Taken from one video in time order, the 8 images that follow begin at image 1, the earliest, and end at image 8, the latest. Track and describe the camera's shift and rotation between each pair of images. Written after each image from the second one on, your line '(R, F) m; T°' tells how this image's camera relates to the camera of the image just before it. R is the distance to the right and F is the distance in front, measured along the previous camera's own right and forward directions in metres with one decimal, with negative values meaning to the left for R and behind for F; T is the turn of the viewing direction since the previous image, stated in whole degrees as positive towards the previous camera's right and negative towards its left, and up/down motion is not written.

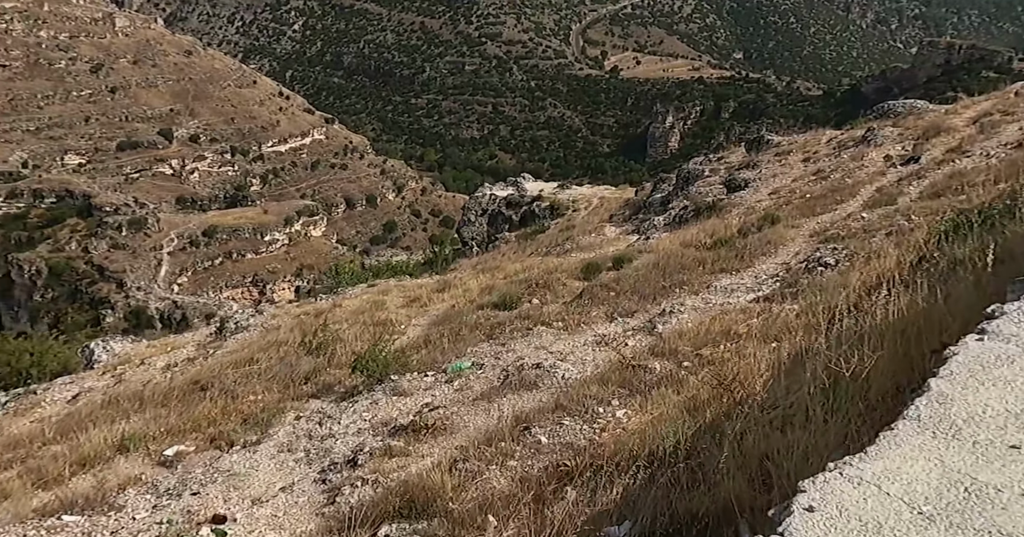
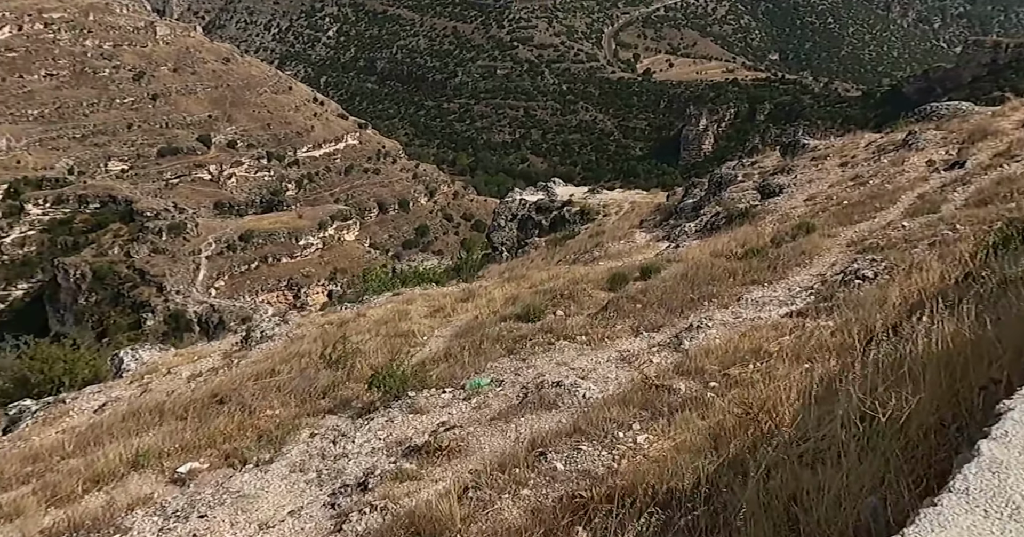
(+0.1, +0.3) m; -2°
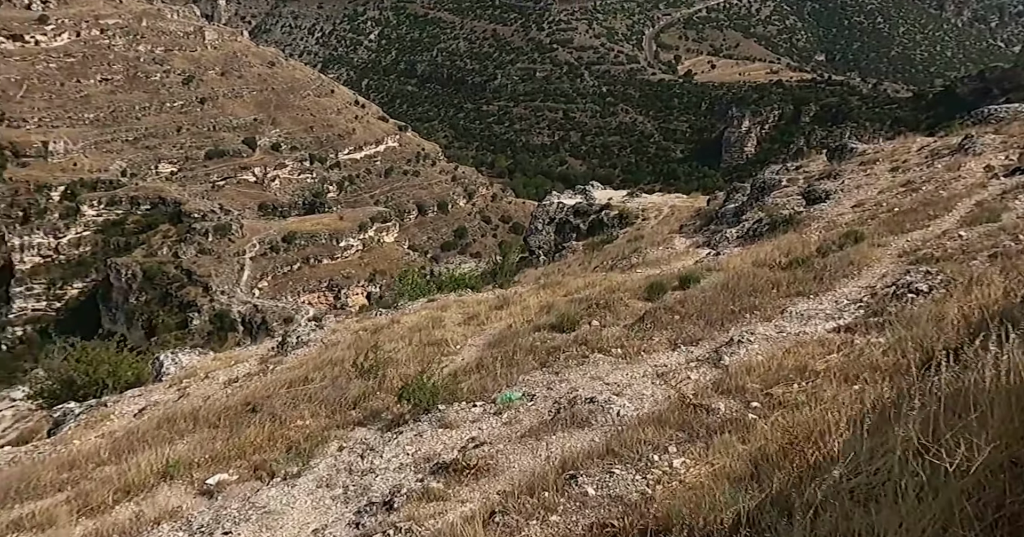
(+0.1, +0.2) m; -2°
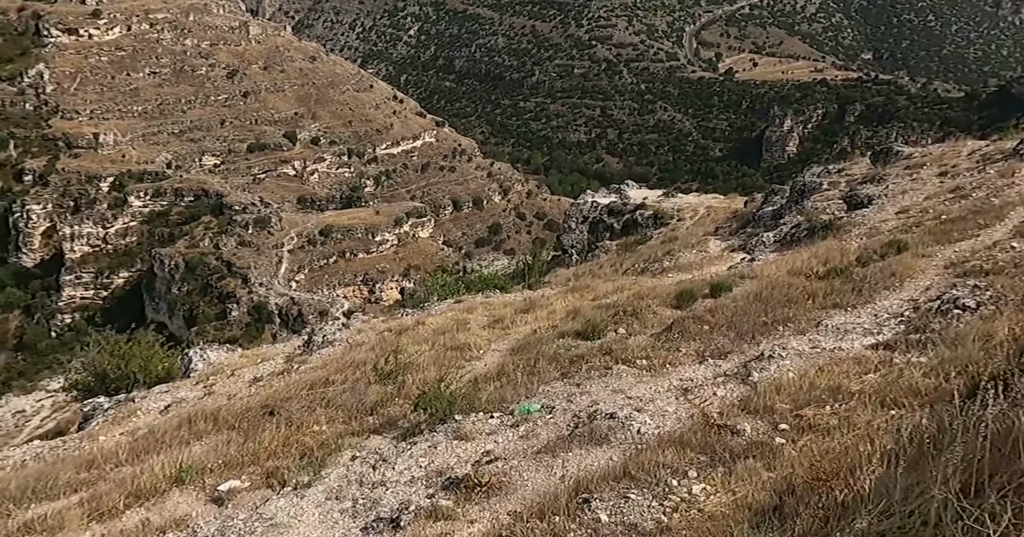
(+0.1, +0.3) m; -2°
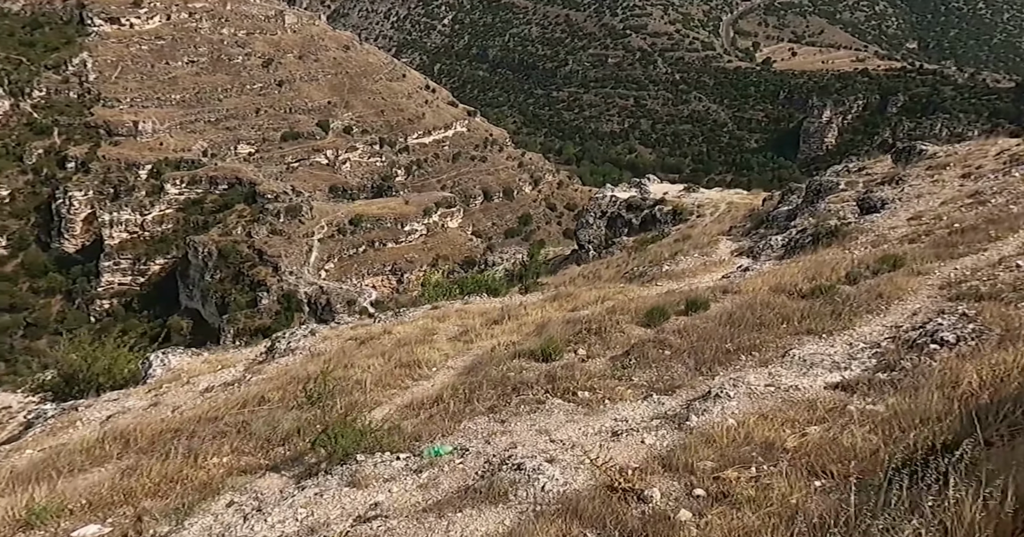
(+1.0, +0.9) m; -2°
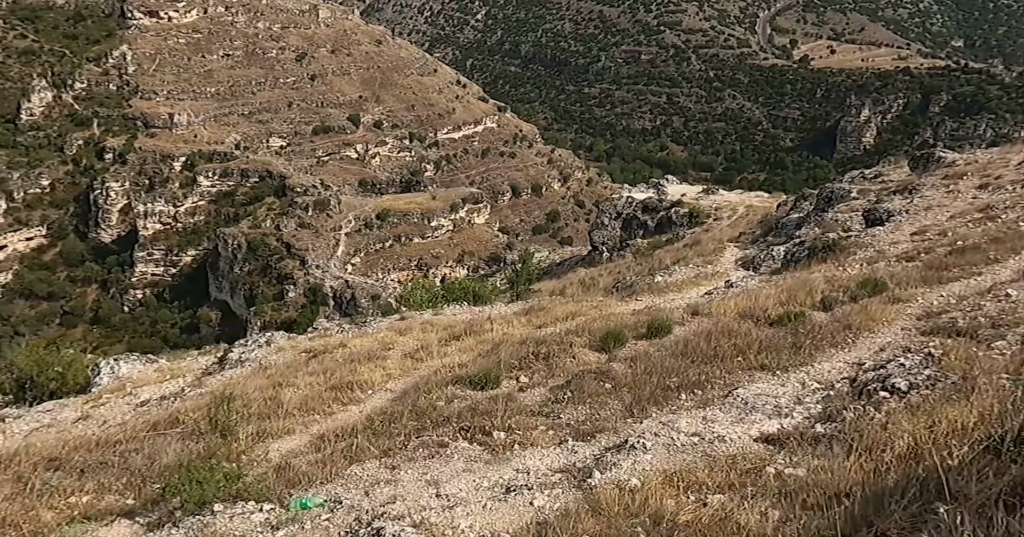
(+1.0, +0.9) m; -2°
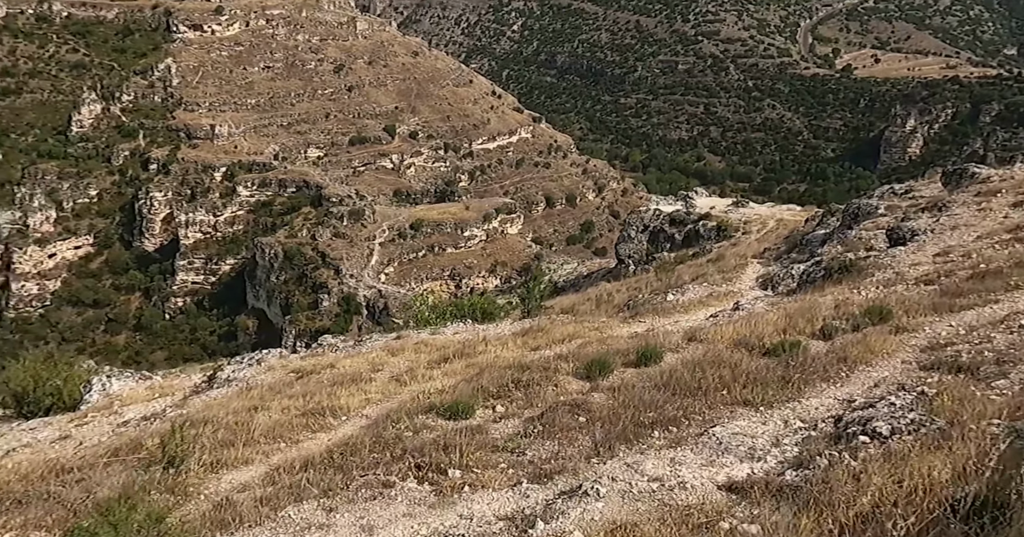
(+0.6, +0.5) m; -2°
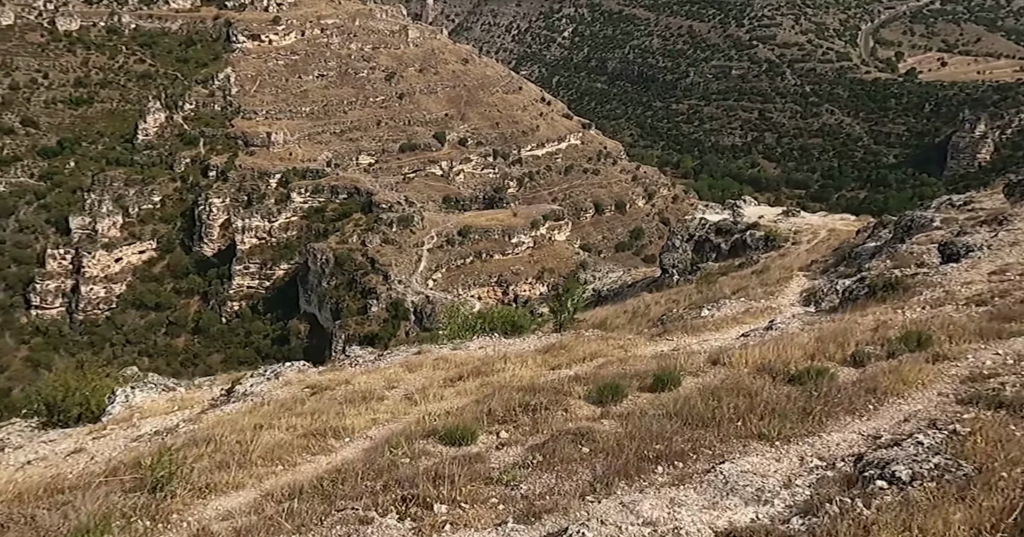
(+0.4, +0.5) m; -3°
